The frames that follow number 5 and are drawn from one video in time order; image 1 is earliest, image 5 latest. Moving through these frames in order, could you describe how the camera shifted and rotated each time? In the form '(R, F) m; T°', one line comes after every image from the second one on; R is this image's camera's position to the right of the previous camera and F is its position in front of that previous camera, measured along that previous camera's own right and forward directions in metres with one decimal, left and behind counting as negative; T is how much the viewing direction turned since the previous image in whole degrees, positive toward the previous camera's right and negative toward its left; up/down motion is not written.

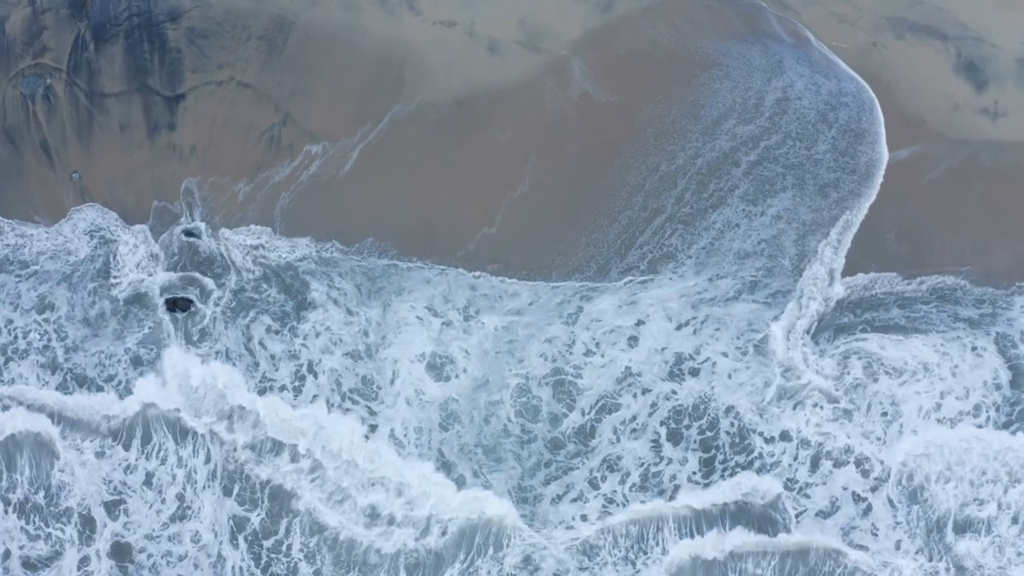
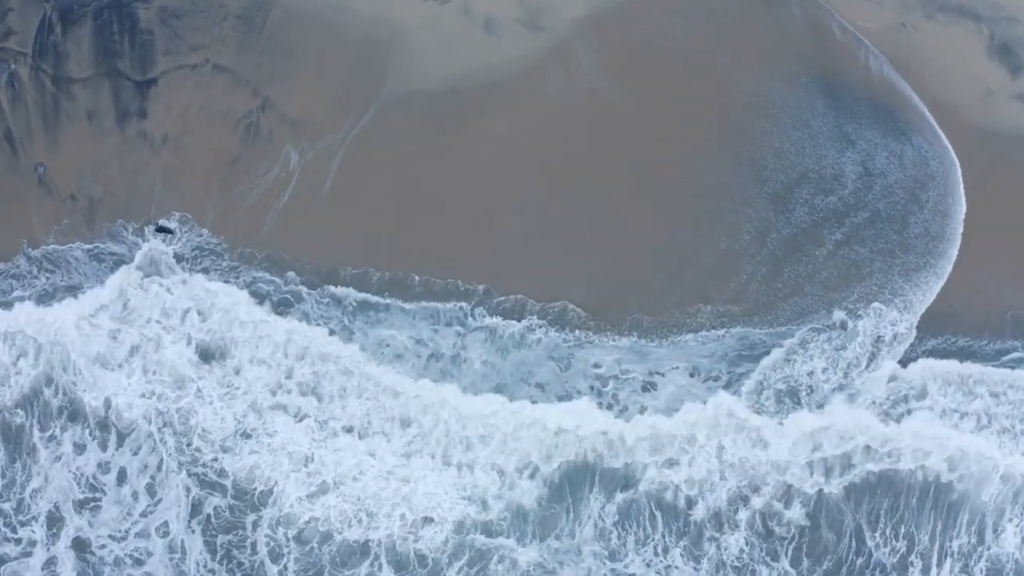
(-0.4, +1.0) m; +2°
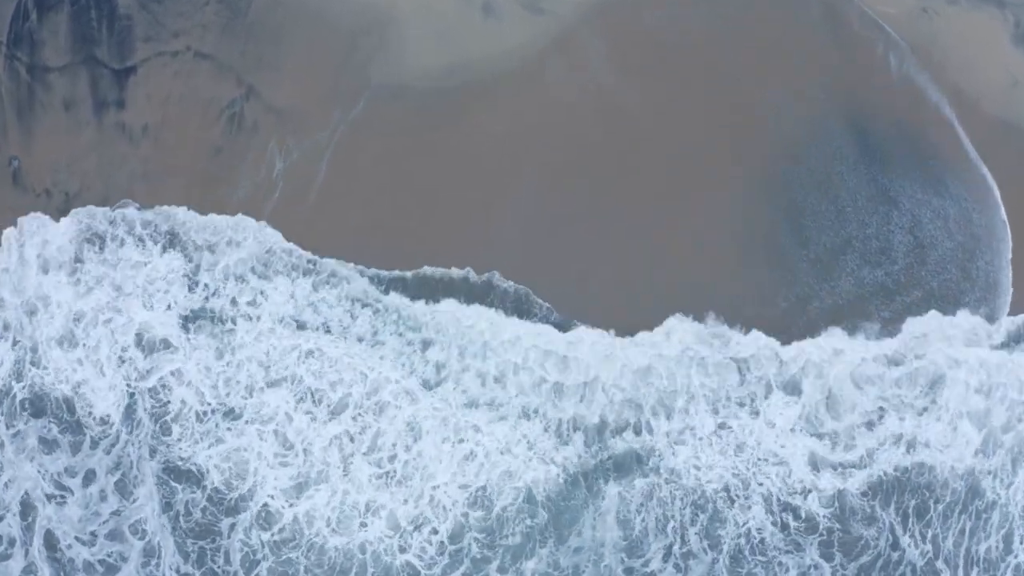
(-0.2, +0.7) m; +1°
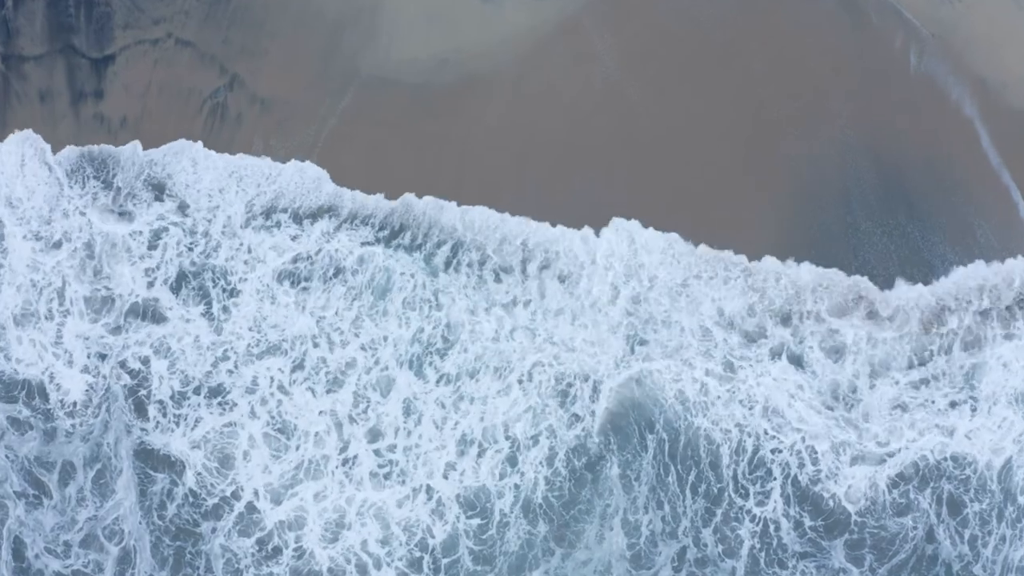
(-0.2, +0.6) m; +1°
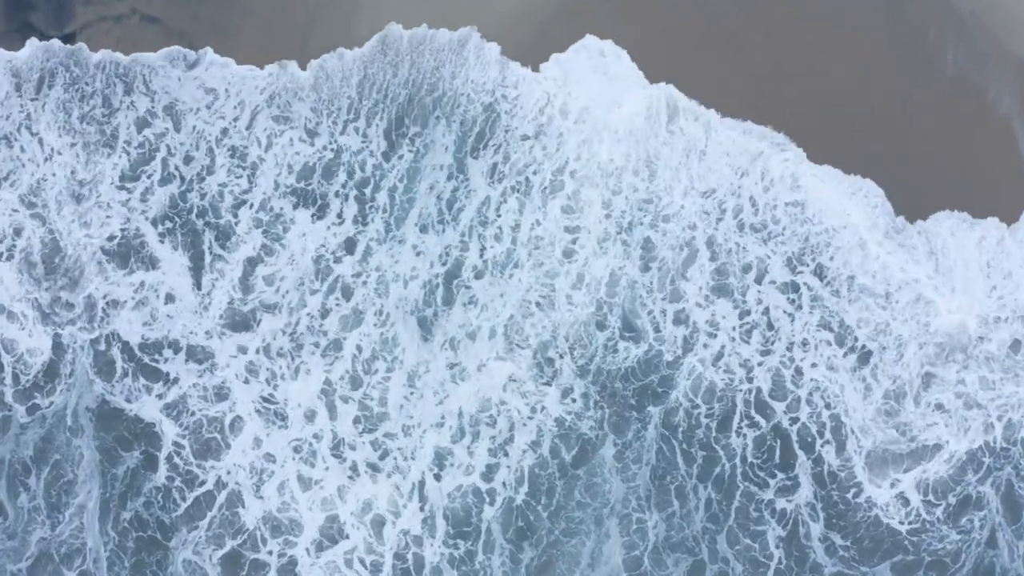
(-0.3, +1.3) m; +1°
